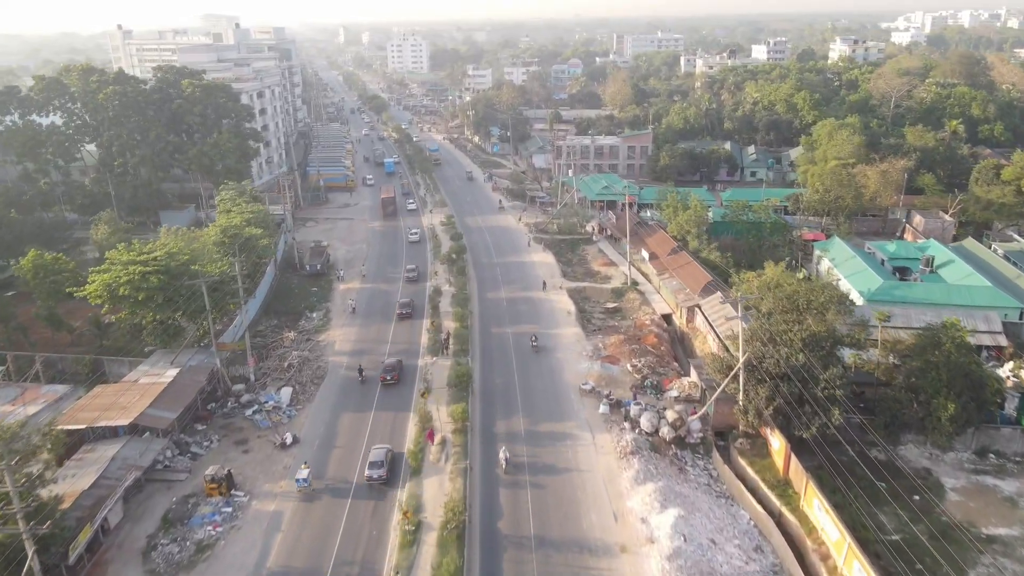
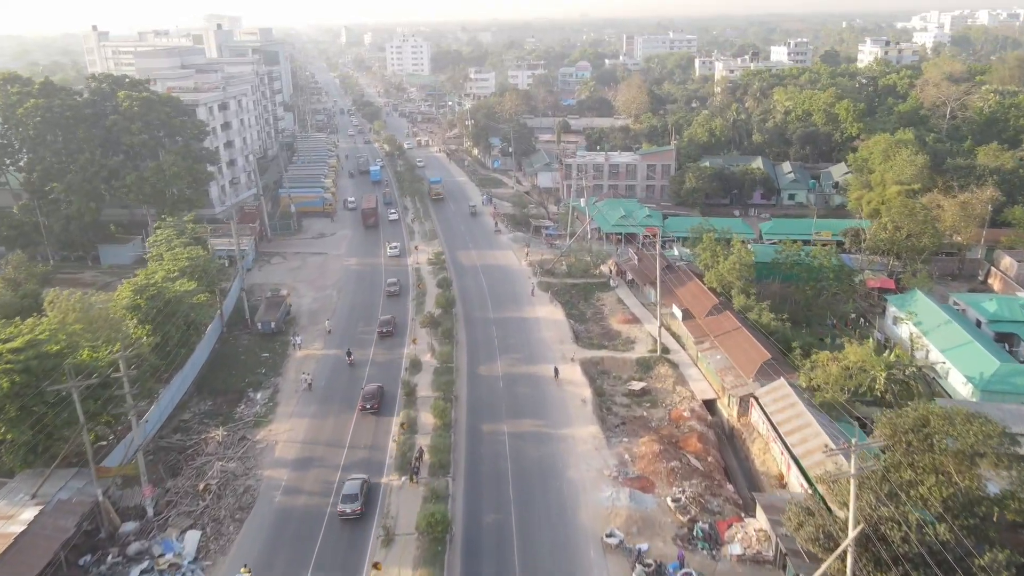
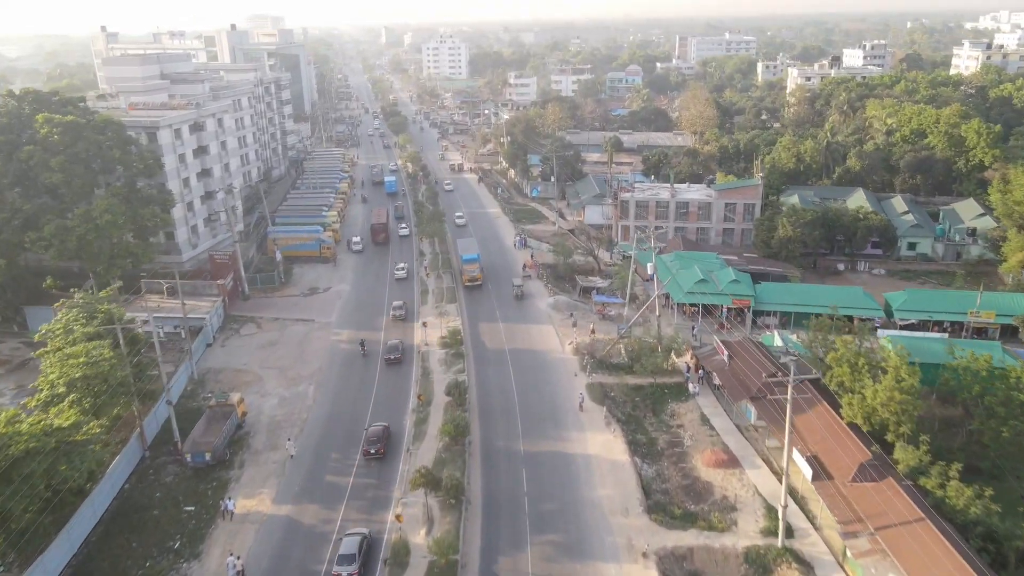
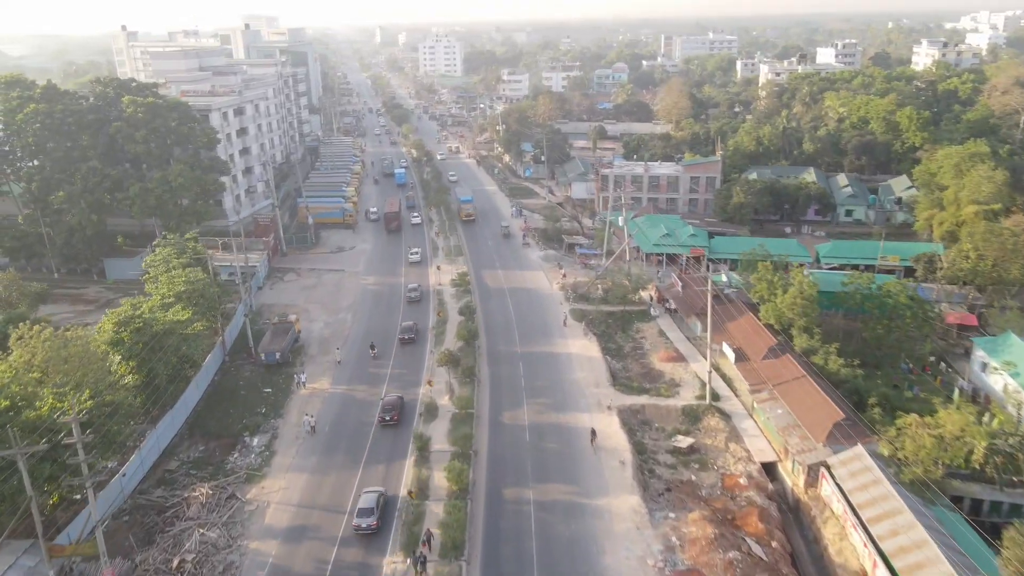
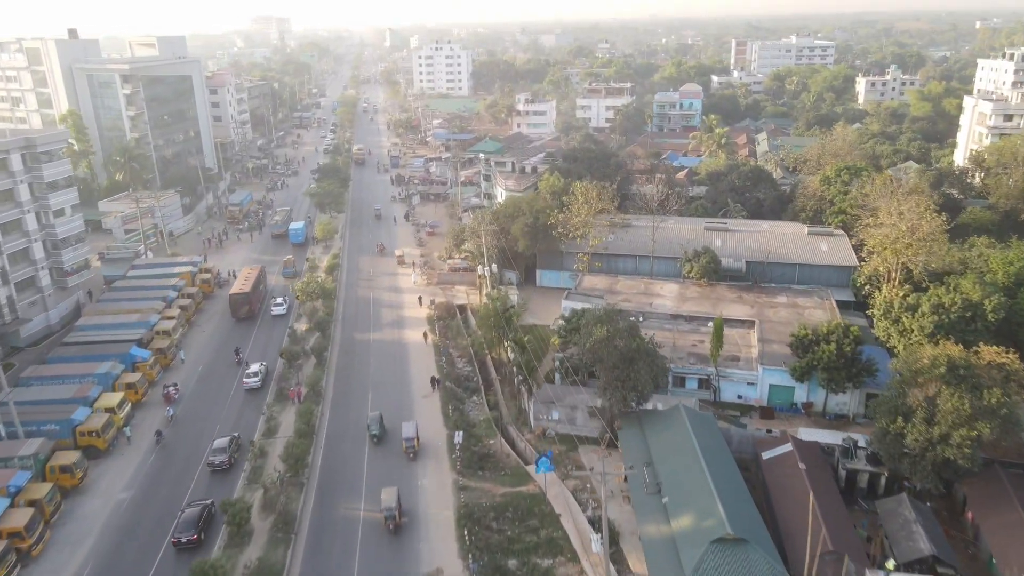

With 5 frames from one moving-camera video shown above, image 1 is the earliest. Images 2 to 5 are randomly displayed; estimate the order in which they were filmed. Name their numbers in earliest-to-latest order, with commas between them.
2, 4, 3, 5
